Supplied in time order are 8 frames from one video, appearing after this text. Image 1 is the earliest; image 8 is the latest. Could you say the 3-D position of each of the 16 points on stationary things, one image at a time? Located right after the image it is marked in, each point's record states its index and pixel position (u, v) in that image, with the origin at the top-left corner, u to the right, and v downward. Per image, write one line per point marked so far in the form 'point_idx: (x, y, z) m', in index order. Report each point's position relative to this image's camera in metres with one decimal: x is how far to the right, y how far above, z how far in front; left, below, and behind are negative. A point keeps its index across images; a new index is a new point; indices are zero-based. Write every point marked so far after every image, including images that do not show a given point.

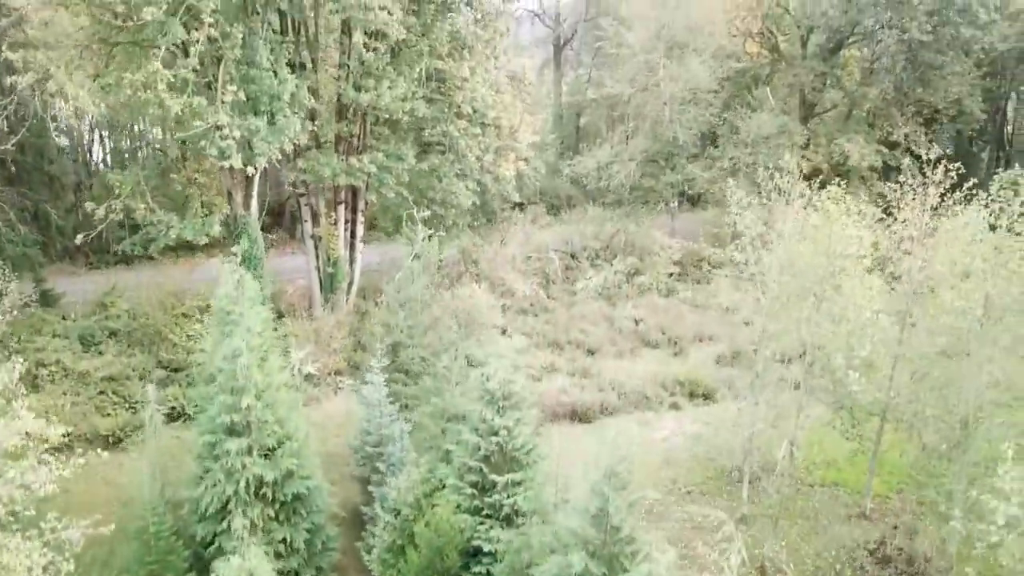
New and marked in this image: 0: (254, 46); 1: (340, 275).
0: (-4.1, +3.8, +12.8) m
1: (-3.8, +0.4, +18.0) m
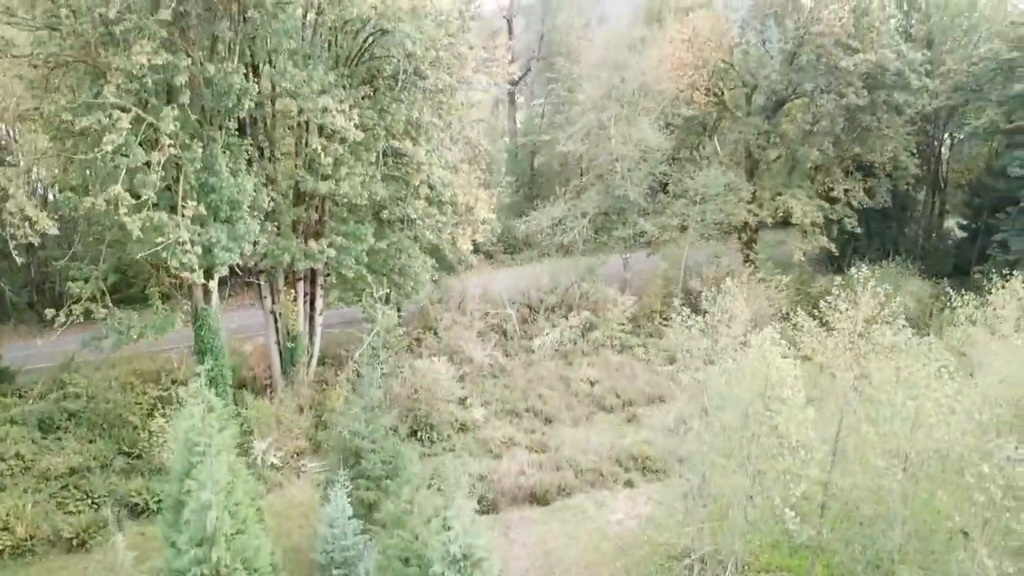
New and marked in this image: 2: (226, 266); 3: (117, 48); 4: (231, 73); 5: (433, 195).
0: (-4.8, +2.1, +13.0) m
1: (-4.8, -1.3, +18.2) m
2: (-4.8, +0.4, +13.5) m
3: (-5.9, +3.6, +12.1) m
4: (-4.4, +3.3, +12.5) m
5: (-1.7, +2.0, +17.6) m
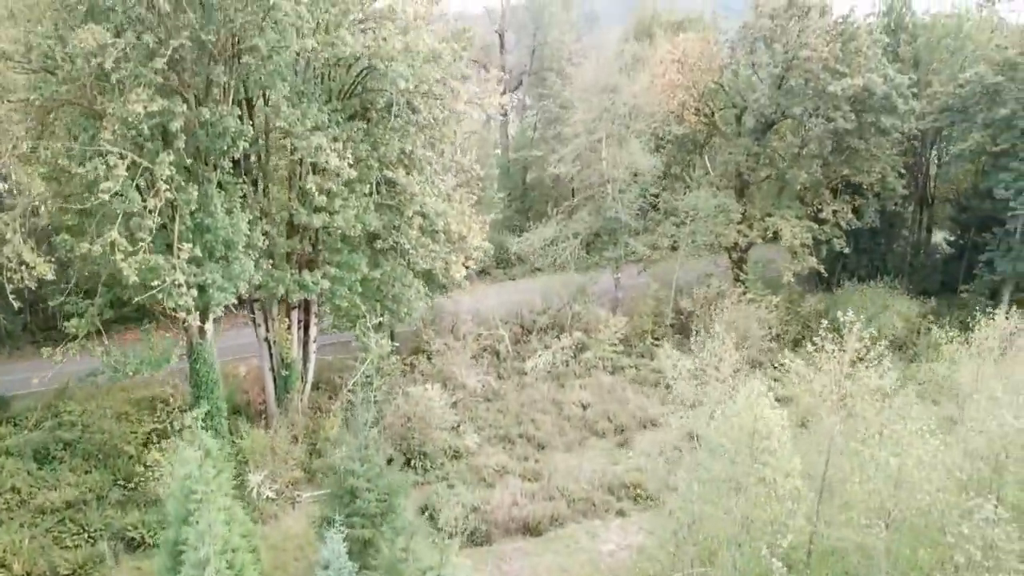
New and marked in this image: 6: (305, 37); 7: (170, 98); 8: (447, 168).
0: (-4.9, +1.5, +13.2) m
1: (-4.9, -2.0, +18.3) m
2: (-4.9, -0.3, +13.6) m
3: (-6.0, +2.9, +12.2) m
4: (-4.5, +2.7, +12.6) m
5: (-1.9, +1.4, +17.8) m
6: (-3.3, +4.0, +12.8) m
7: (-5.2, +2.9, +12.3) m
8: (-1.5, +2.7, +18.1) m
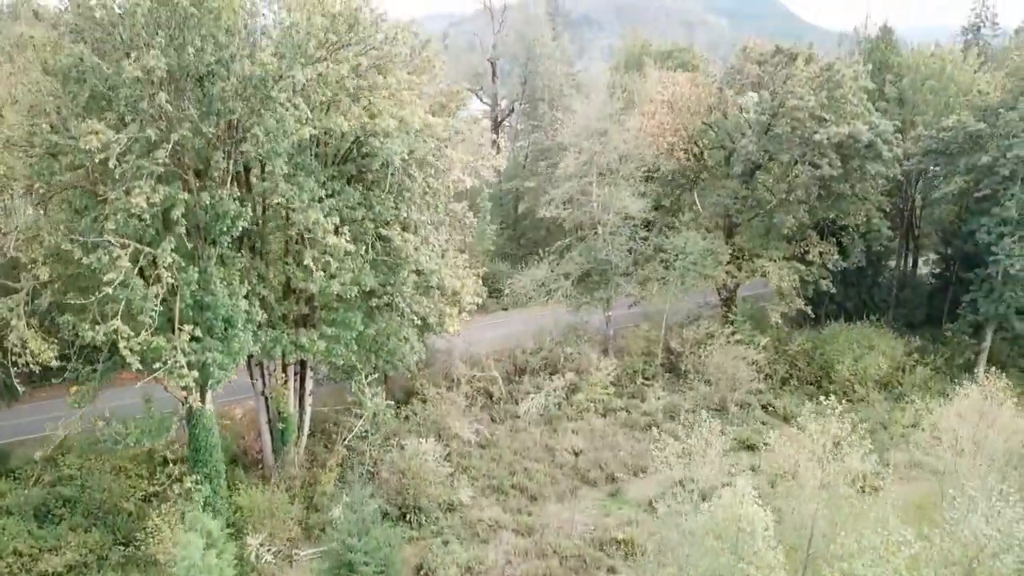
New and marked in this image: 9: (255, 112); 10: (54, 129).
0: (-5.1, +0.2, +13.5) m
1: (-5.1, -3.2, +18.6) m
2: (-5.0, -1.5, +13.9) m
3: (-6.1, +1.6, +12.5) m
4: (-4.6, +1.4, +12.9) m
5: (-2.0, +0.1, +18.1) m
6: (-3.4, +2.7, +13.2) m
7: (-5.3, +1.6, +12.6) m
8: (-1.6, +1.4, +18.5) m
9: (-4.0, +2.8, +12.7) m
10: (-7.1, +2.4, +12.6) m
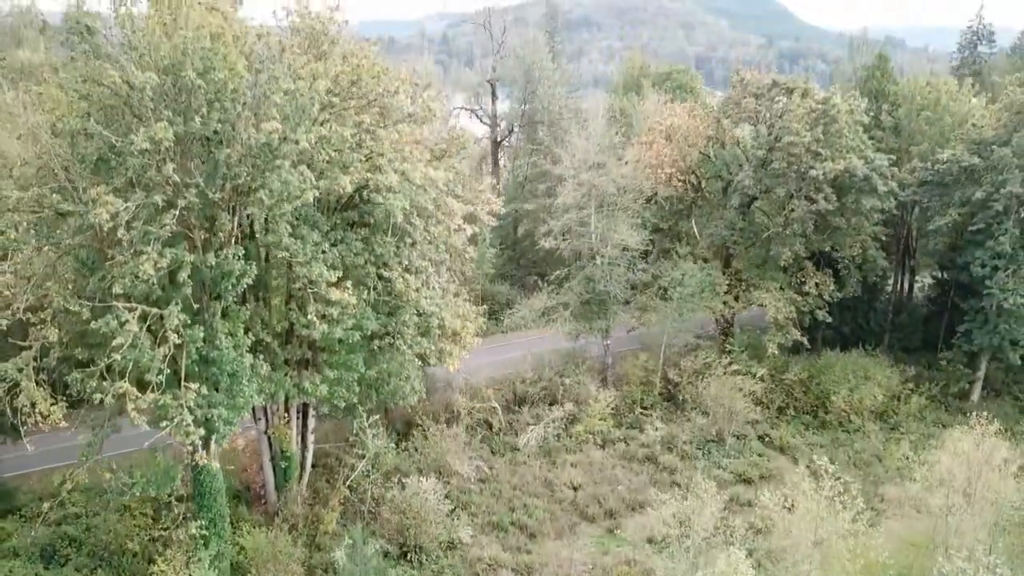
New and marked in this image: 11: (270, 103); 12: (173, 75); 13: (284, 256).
0: (-5.1, -0.7, +13.7) m
1: (-5.1, -4.2, +18.9) m
2: (-5.0, -2.5, +14.2) m
3: (-6.1, +0.7, +12.8) m
4: (-4.6, +0.4, +13.2) m
5: (-2.1, -0.8, +18.4) m
6: (-3.4, +1.7, +13.4) m
7: (-5.3, +0.6, +12.8) m
8: (-1.6, +0.5, +18.7) m
9: (-4.0, +1.8, +13.0) m
10: (-7.1, +1.5, +12.8) m
11: (-3.8, +2.9, +12.9) m
12: (-5.2, +3.2, +12.4) m
13: (-4.1, +0.6, +14.6) m
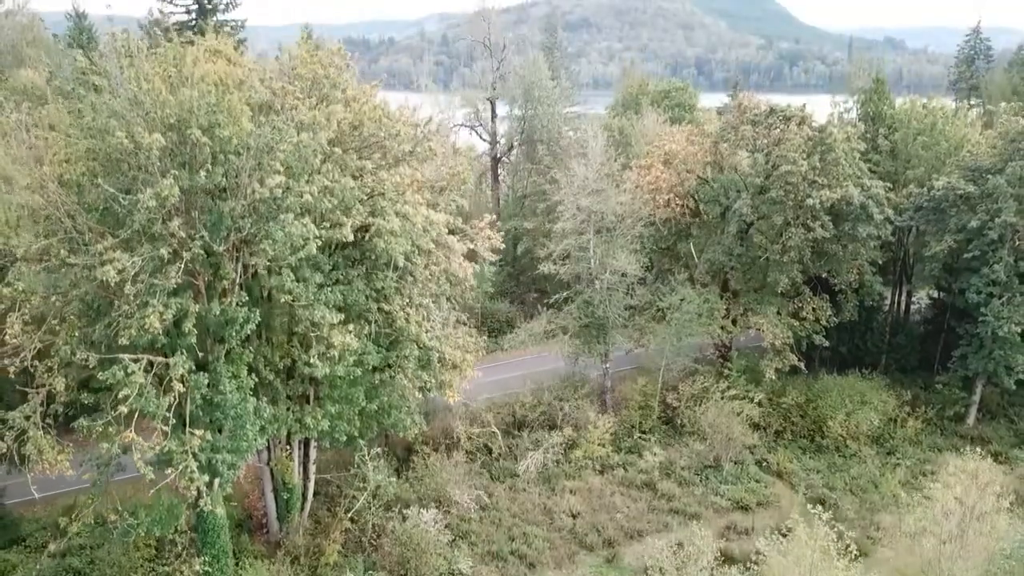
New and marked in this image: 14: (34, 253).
0: (-5.1, -1.5, +13.9) m
1: (-5.1, -5.0, +19.1) m
2: (-5.0, -3.3, +14.4) m
3: (-6.2, -0.1, +13.0) m
4: (-4.6, -0.4, +13.4) m
5: (-2.1, -1.6, +18.6) m
6: (-3.4, +1.0, +13.6) m
7: (-5.3, -0.2, +13.0) m
8: (-1.7, -0.3, +18.9) m
9: (-4.1, +1.0, +13.2) m
10: (-7.1, +0.7, +13.0) m
11: (-3.8, +2.1, +13.1) m
12: (-5.2, +2.4, +12.6) m
13: (-4.1, -0.2, +14.8) m
14: (-7.8, +0.6, +13.3) m
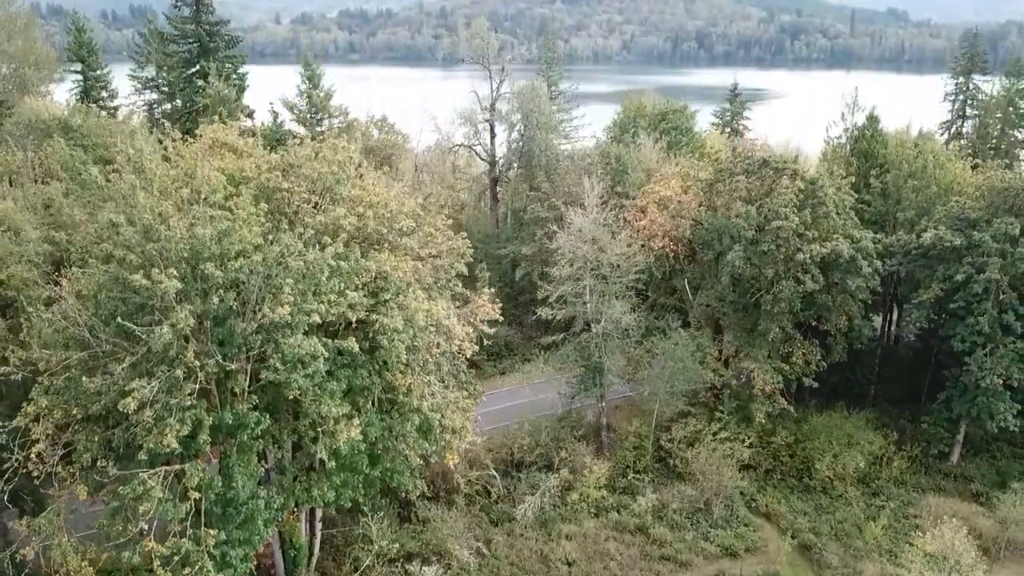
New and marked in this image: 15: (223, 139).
0: (-5.1, -3.4, +14.7) m
1: (-5.2, -6.6, +20.0) m
2: (-5.1, -5.1, +15.2) m
3: (-6.2, -2.0, +13.7) m
4: (-4.7, -2.2, +14.1) m
5: (-2.1, -3.3, +19.3) m
6: (-3.5, -0.9, +14.3) m
7: (-5.3, -2.0, +13.8) m
8: (-1.7, -2.0, +19.6) m
9: (-4.1, -0.9, +13.9) m
10: (-7.2, -1.2, +13.7) m
11: (-3.9, +0.2, +13.7) m
12: (-5.2, +0.5, +13.2) m
13: (-4.2, -2.0, +15.5) m
14: (-7.9, -1.3, +14.0) m
15: (-6.4, +3.3, +17.9) m
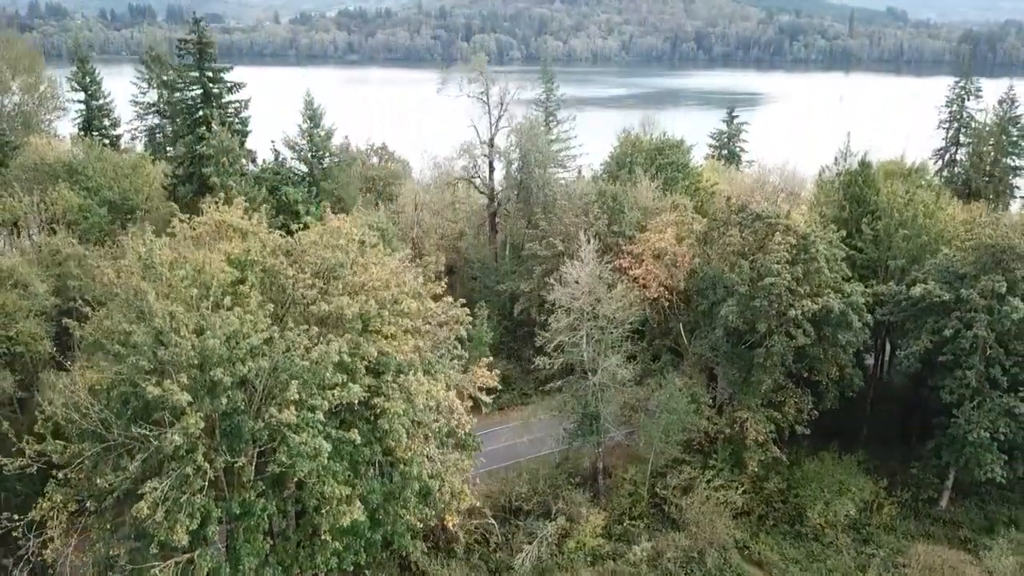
0: (-5.2, -5.1, +15.2) m
1: (-5.2, -8.3, +20.5) m
2: (-5.1, -6.8, +15.7) m
3: (-6.2, -3.7, +14.2) m
4: (-4.7, -3.9, +14.6) m
5: (-2.2, -5.0, +19.9) m
6: (-3.5, -2.6, +14.8) m
7: (-5.4, -3.7, +14.3) m
8: (-1.8, -3.7, +20.2) m
9: (-4.1, -2.6, +14.4) m
10: (-7.2, -2.9, +14.2) m
11: (-3.9, -1.5, +14.2) m
12: (-5.3, -1.2, +13.8) m
13: (-4.2, -3.7, +16.1) m
14: (-7.9, -3.0, +14.5) m
15: (-6.4, +1.6, +18.4) m
